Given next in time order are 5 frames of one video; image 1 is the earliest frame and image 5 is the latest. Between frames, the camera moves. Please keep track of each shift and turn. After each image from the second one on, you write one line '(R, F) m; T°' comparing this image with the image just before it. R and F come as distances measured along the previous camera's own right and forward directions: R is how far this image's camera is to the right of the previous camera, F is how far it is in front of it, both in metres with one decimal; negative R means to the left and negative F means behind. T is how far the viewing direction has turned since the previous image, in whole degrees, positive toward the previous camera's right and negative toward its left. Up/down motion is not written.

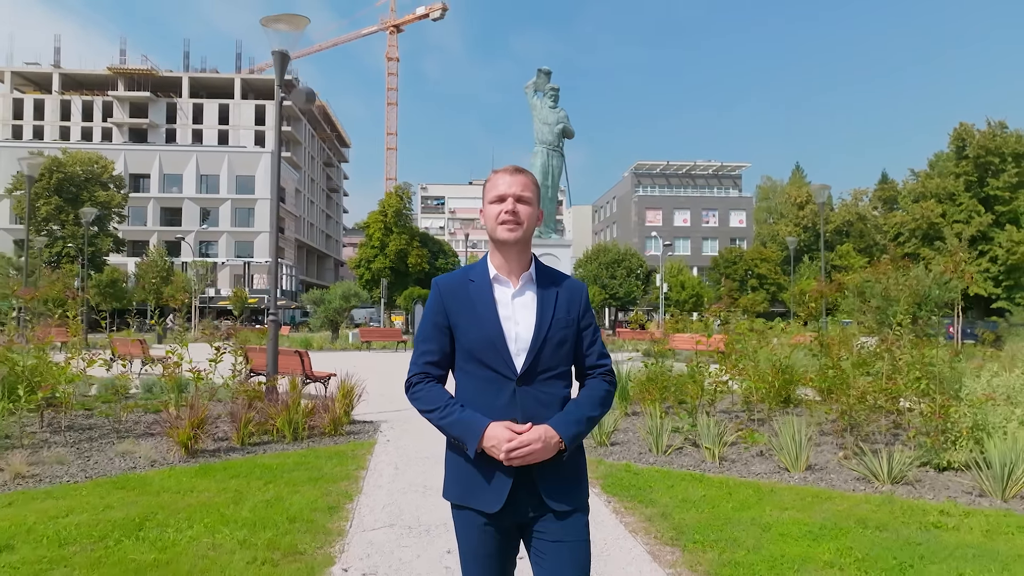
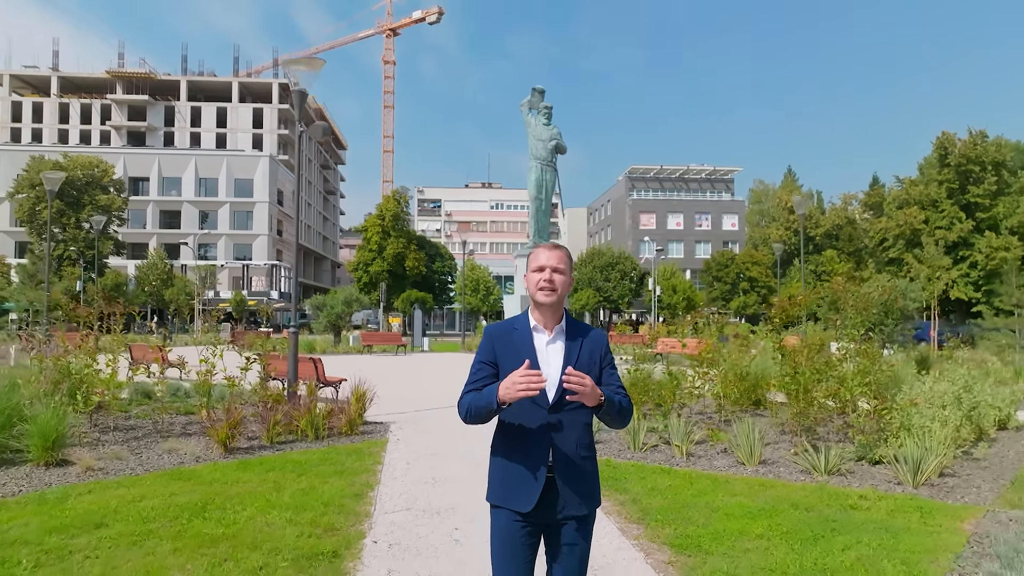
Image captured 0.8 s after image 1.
(0.0, -0.8) m; 0°
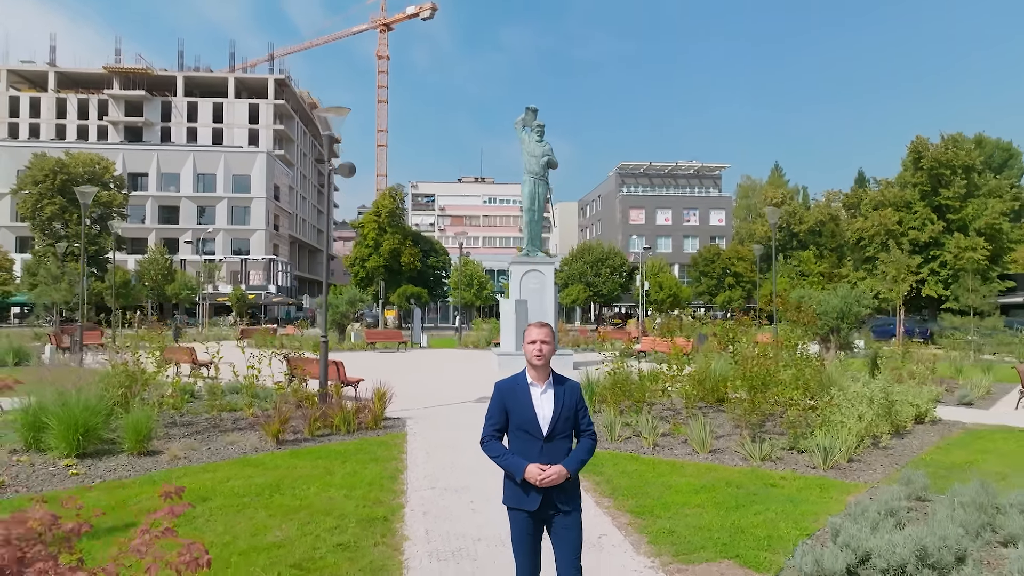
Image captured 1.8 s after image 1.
(-0.1, -1.3) m; +1°
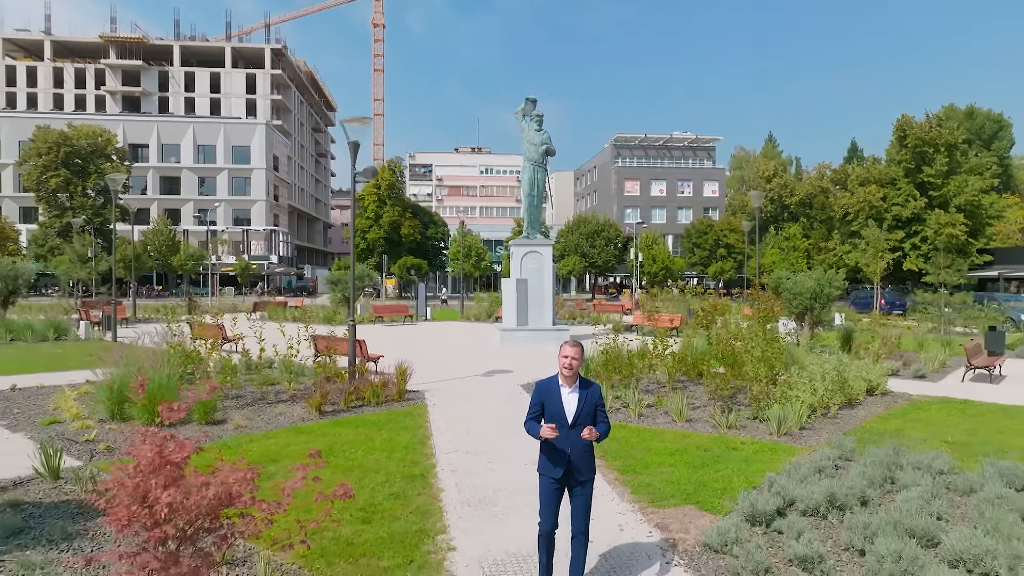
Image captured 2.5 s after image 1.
(-0.1, -1.2) m; 0°
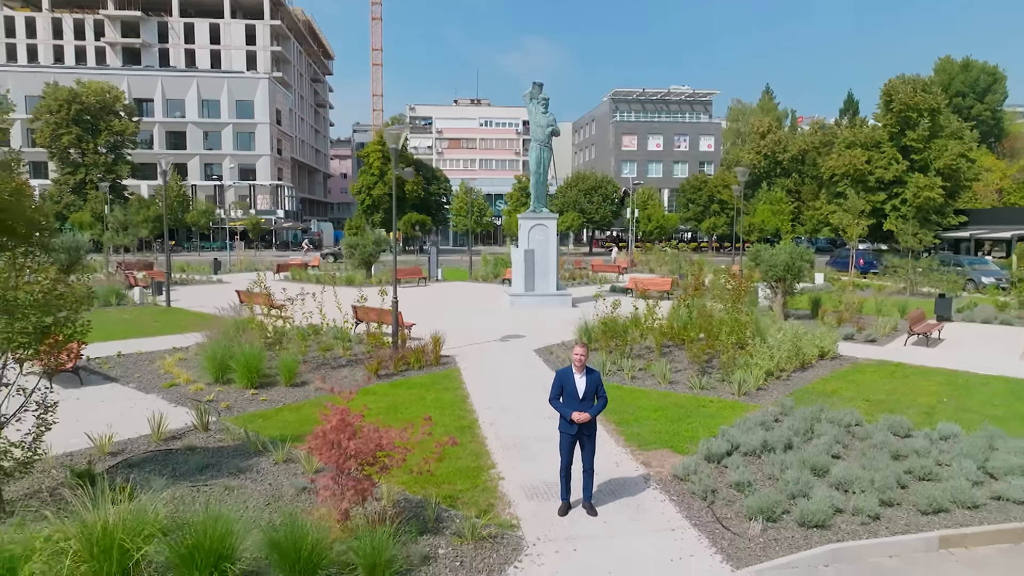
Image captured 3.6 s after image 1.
(-0.3, -2.0) m; 0°
